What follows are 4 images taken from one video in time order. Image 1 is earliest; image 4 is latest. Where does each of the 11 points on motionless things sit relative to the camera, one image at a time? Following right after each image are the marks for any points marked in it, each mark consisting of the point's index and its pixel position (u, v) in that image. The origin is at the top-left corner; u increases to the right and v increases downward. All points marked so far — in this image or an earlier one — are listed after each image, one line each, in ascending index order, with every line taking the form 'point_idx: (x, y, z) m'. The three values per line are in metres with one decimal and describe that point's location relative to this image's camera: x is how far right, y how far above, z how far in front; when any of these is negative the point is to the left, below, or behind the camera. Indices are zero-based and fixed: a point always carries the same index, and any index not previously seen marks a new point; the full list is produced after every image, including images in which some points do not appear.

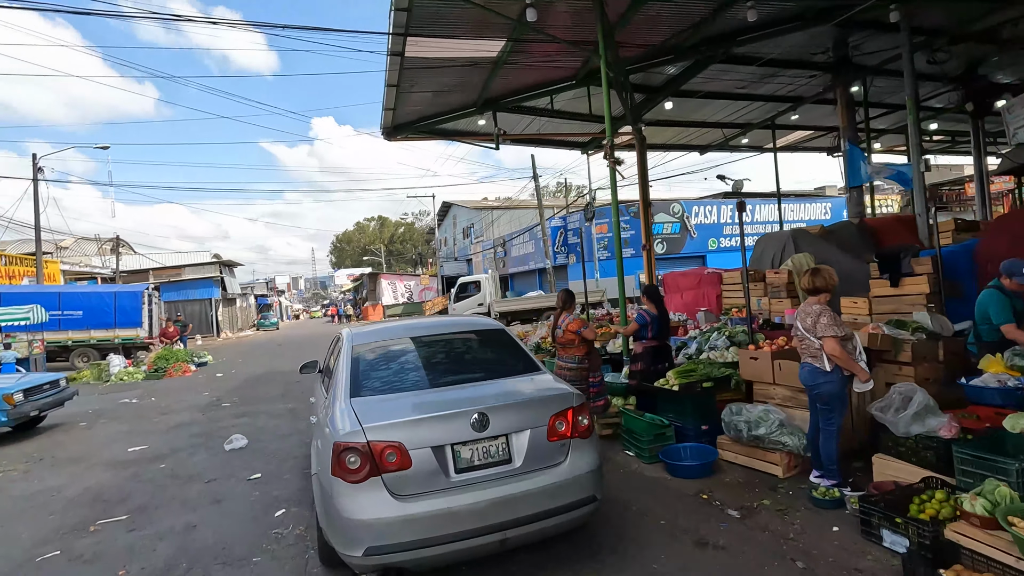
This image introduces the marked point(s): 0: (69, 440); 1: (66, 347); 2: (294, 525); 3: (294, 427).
0: (-6.6, -2.3, +7.9) m
1: (-15.5, -2.0, +18.6) m
2: (-1.7, -1.9, +4.3) m
3: (-3.1, -2.0, +7.6) m
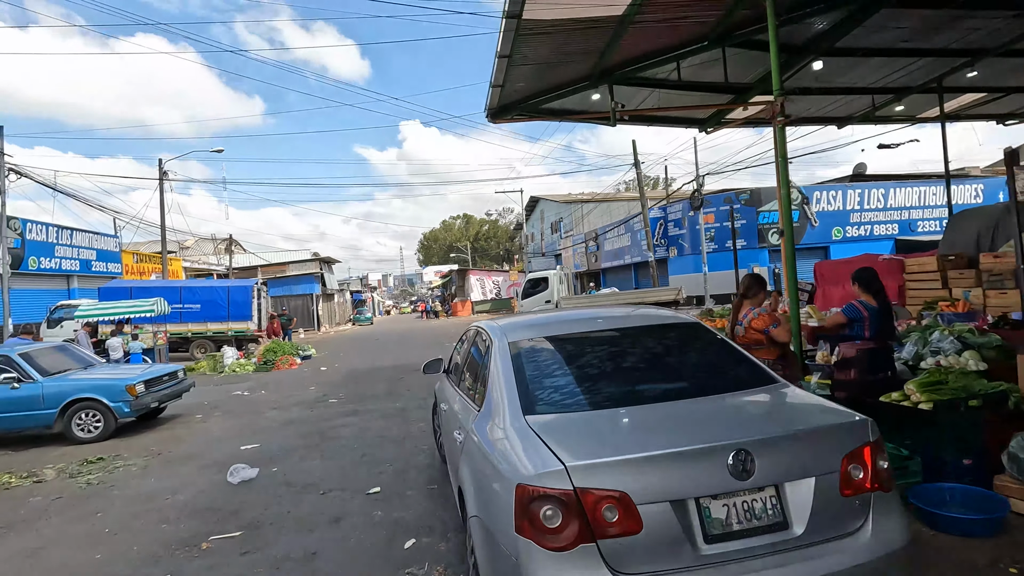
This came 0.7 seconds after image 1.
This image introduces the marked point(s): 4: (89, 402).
0: (-4.7, -2.1, +7.8) m
1: (-11.9, -1.8, +19.7) m
2: (-0.5, -1.8, +3.4) m
3: (-1.3, -1.8, +6.9) m
4: (-6.1, -1.6, +7.7) m
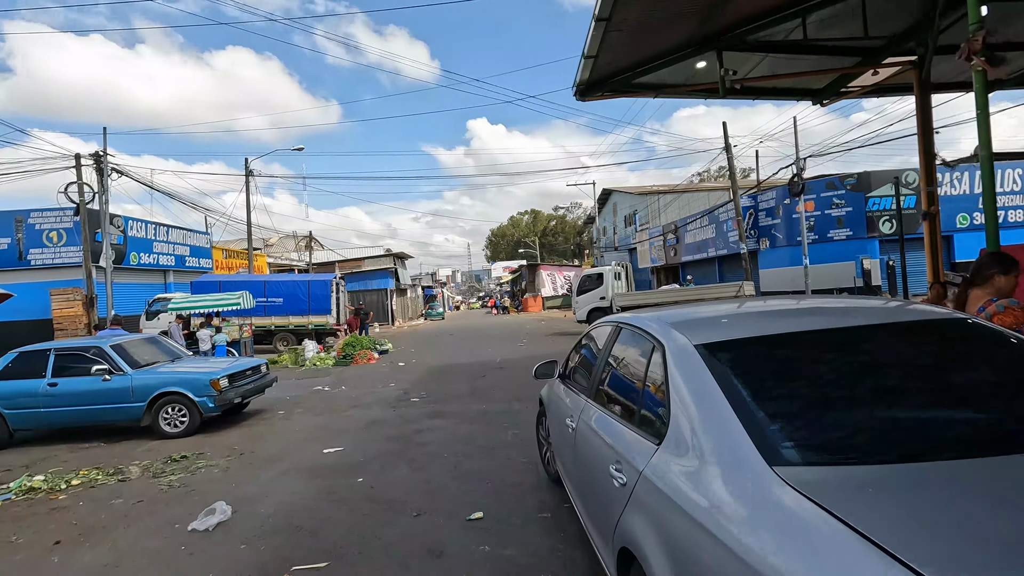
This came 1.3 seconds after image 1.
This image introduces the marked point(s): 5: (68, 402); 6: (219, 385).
0: (-3.4, -2.0, +7.5) m
1: (-9.1, -1.6, +20.2) m
2: (+0.3, -1.7, +2.6) m
3: (-0.1, -1.7, +6.2) m
4: (-4.8, -1.5, +7.6) m
5: (-6.3, -1.6, +7.6) m
6: (-4.2, -1.4, +7.7) m
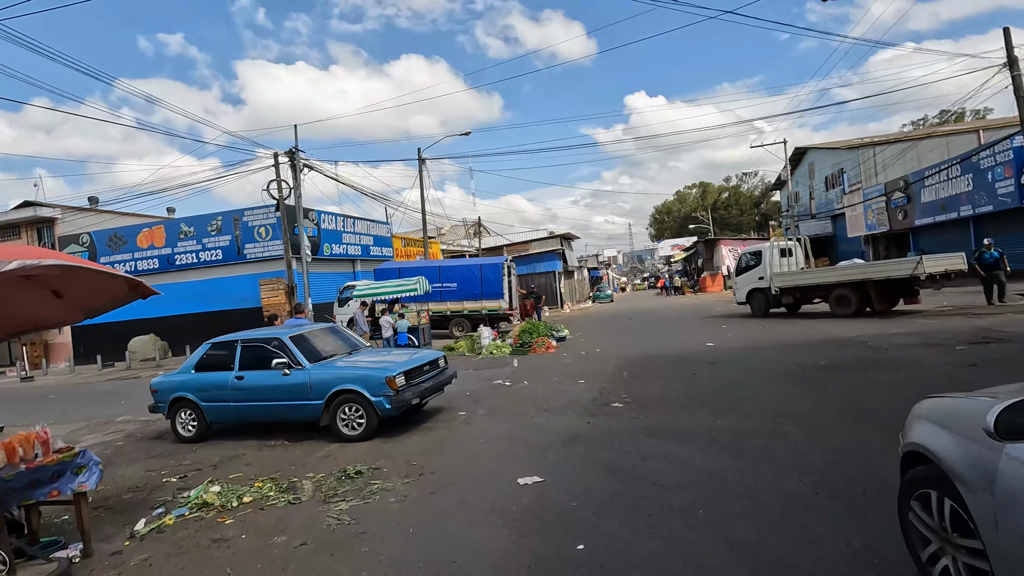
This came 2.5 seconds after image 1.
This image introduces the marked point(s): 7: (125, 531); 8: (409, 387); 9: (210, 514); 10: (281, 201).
0: (-0.7, -1.8, +6.3) m
1: (-2.4, -1.1, +20.0) m
2: (+1.3, -1.6, +0.5) m
3: (+2.0, -1.5, +4.0) m
4: (-2.0, -1.3, +6.7) m
5: (-3.5, -1.5, +7.2) m
6: (-1.4, -1.2, +6.6) m
7: (-3.3, -2.1, +4.6) m
8: (-1.3, -1.3, +6.8) m
9: (-2.7, -2.0, +4.7) m
10: (-8.0, +3.0, +18.6) m
